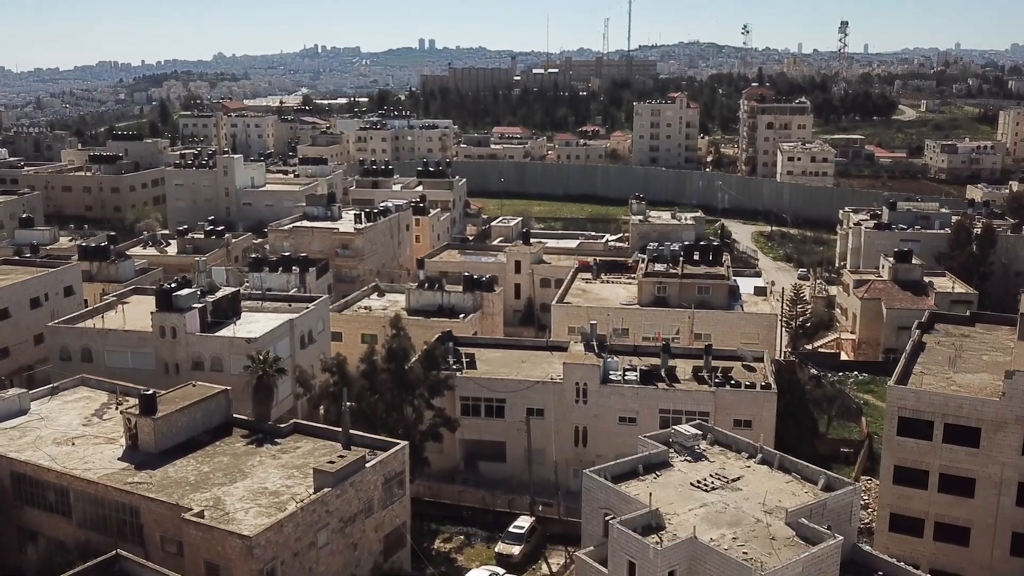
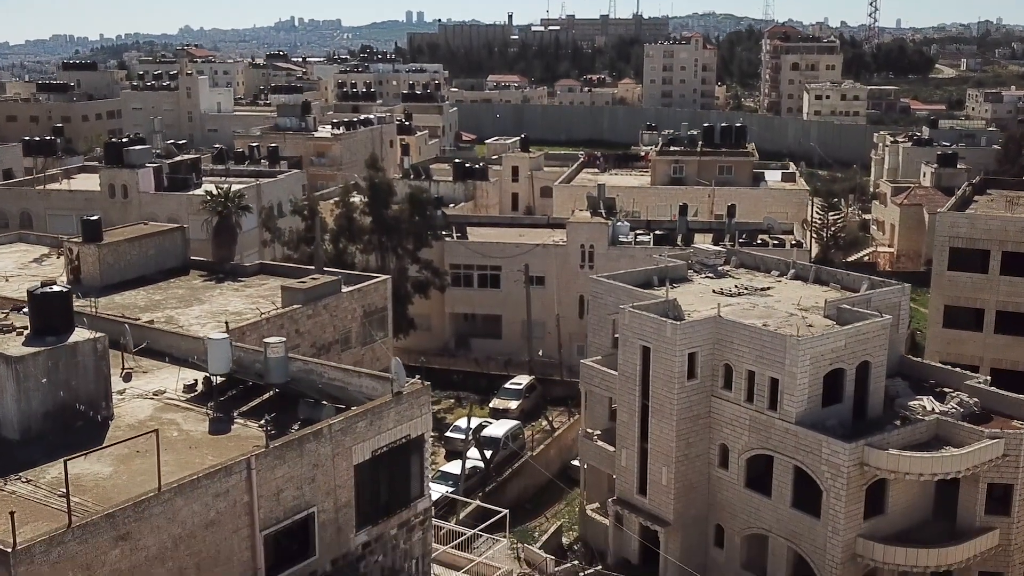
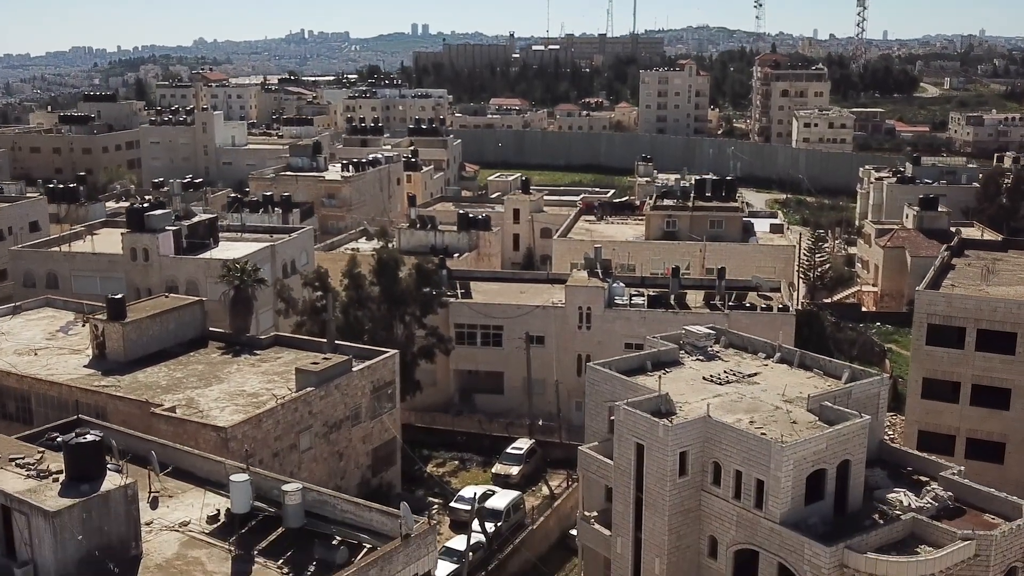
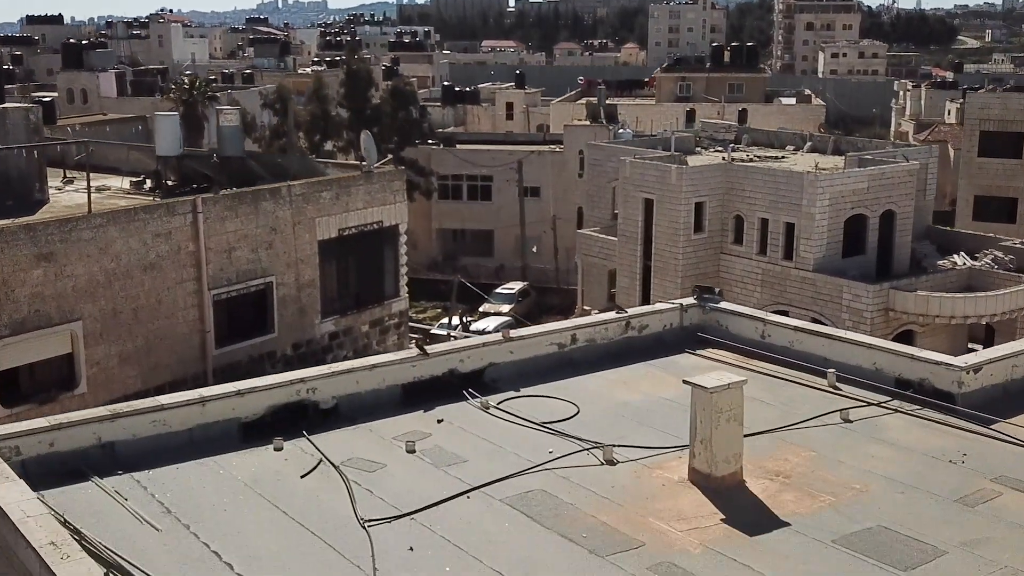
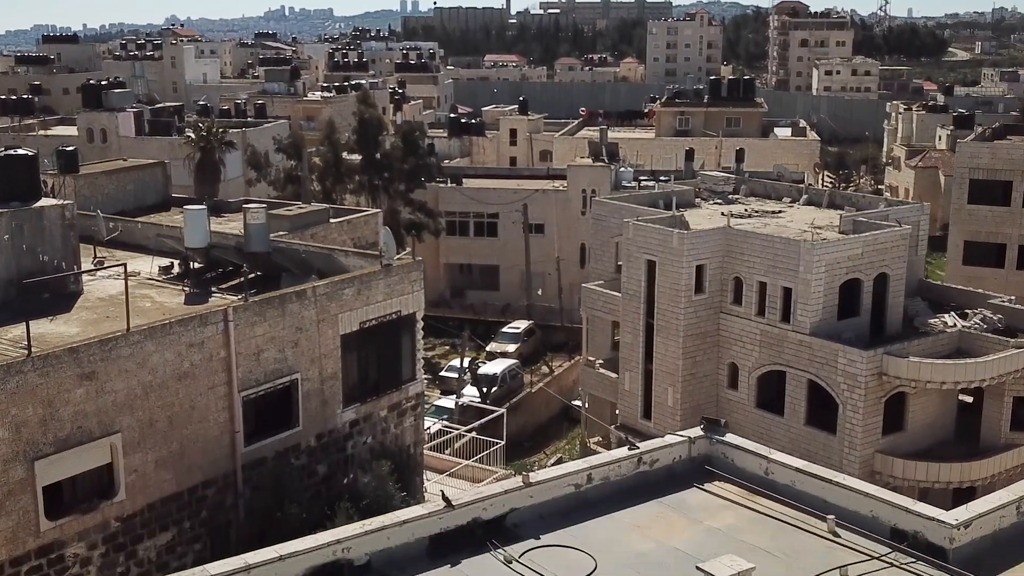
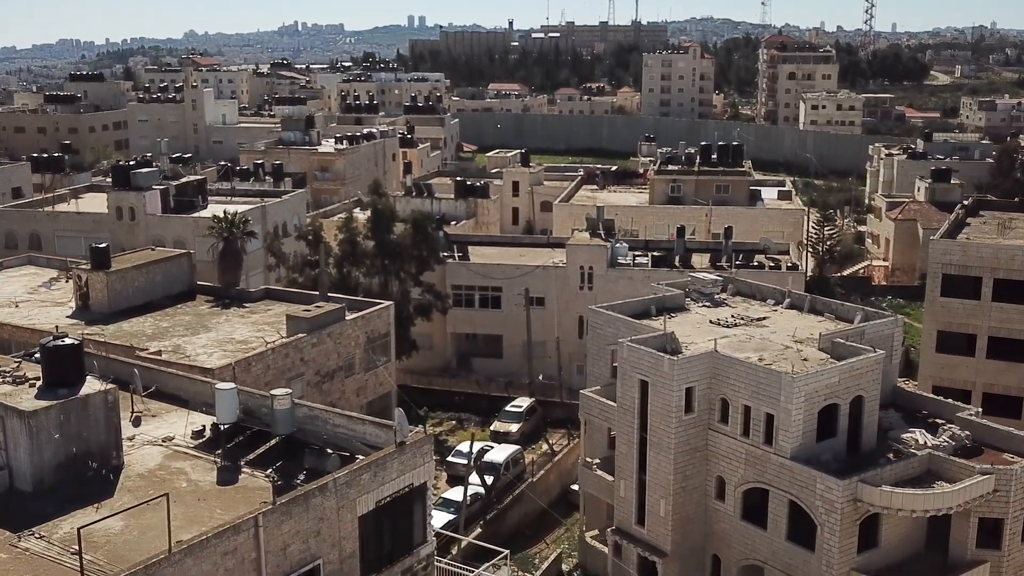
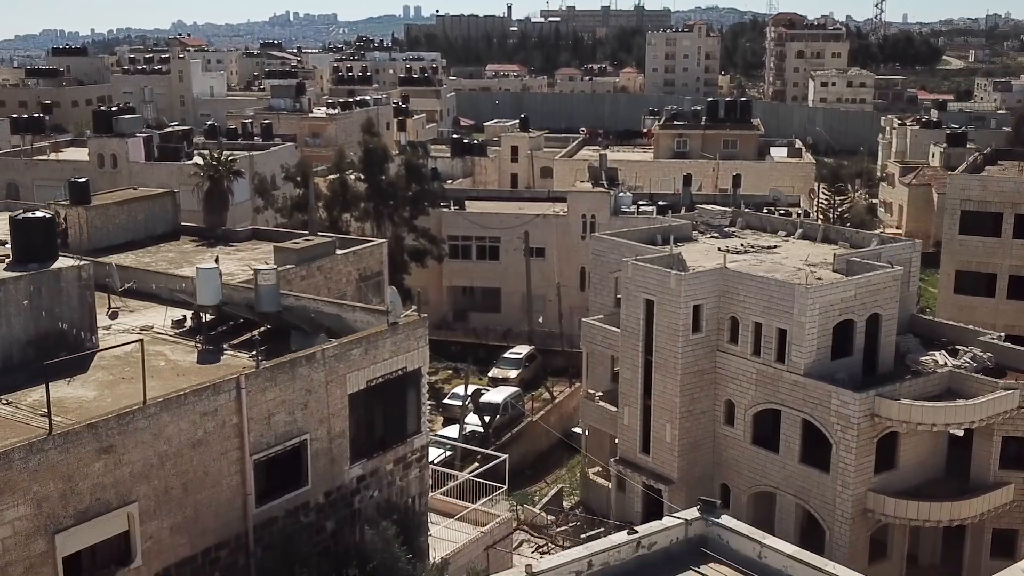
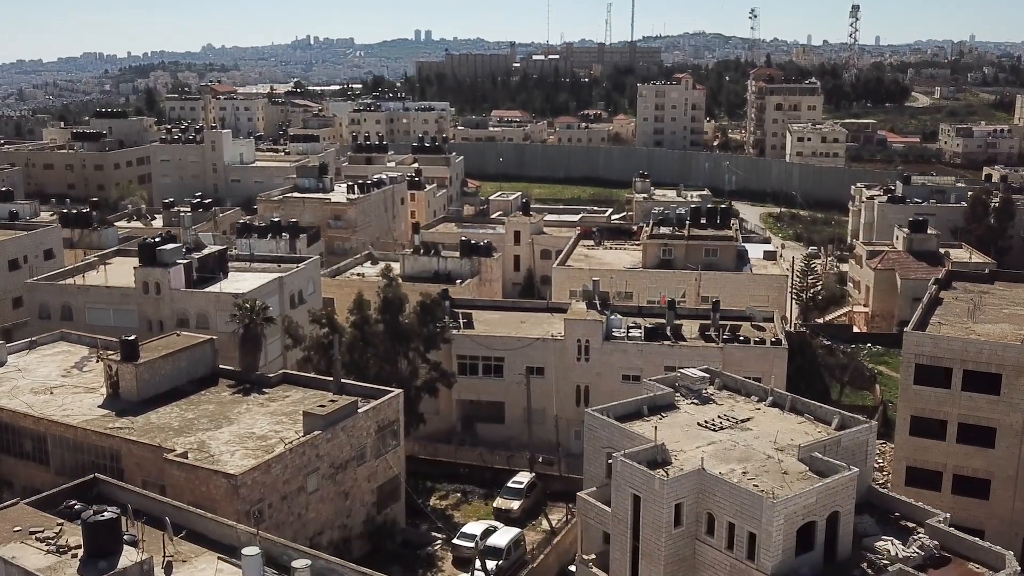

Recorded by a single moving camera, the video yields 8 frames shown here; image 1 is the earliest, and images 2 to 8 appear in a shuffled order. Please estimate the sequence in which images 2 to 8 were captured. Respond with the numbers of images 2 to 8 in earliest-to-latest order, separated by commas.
8, 3, 6, 2, 7, 5, 4
